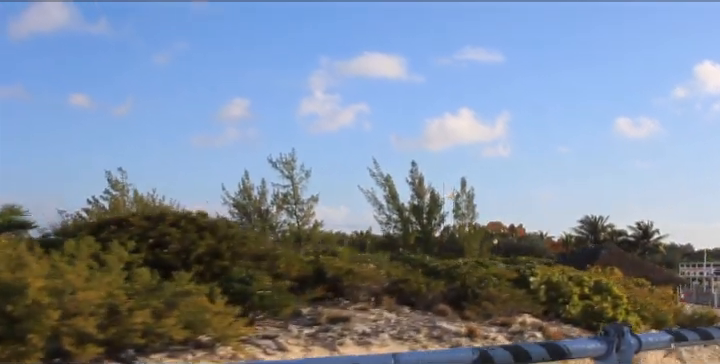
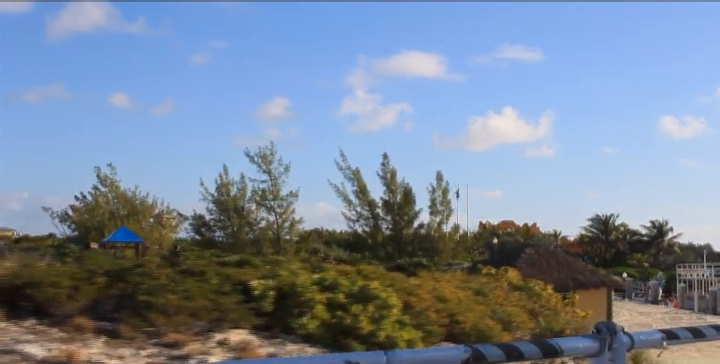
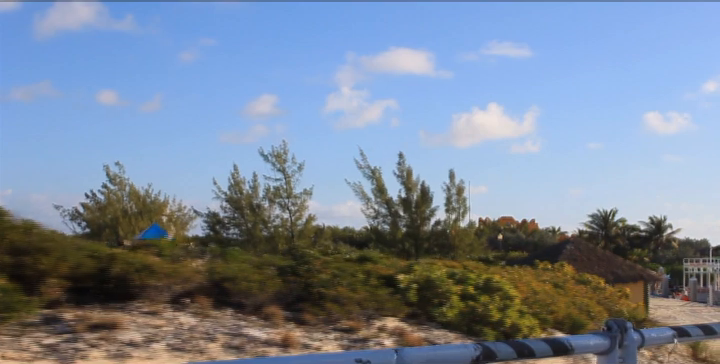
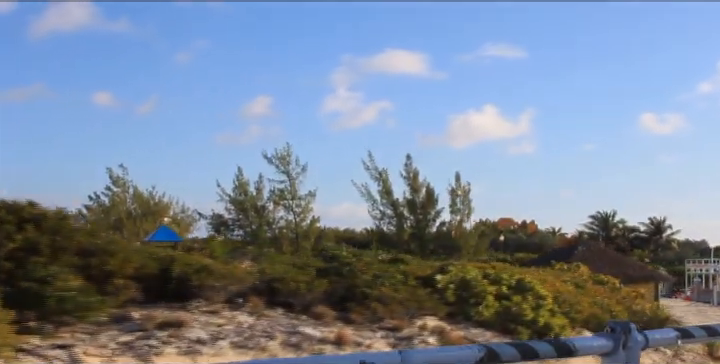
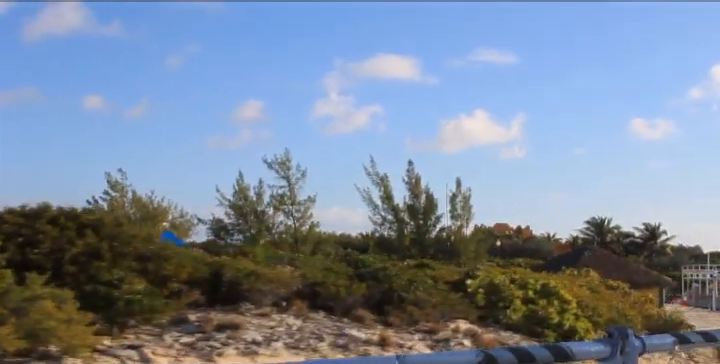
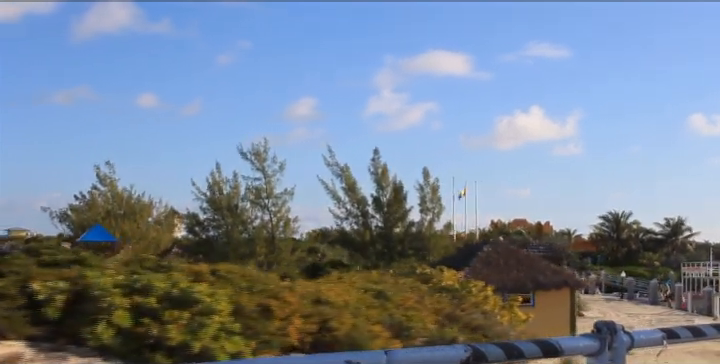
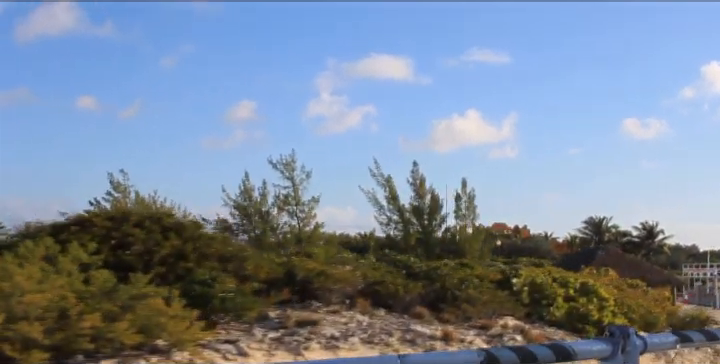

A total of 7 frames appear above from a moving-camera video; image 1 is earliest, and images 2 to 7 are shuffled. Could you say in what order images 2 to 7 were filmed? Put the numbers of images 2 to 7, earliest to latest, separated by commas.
7, 5, 4, 3, 2, 6
